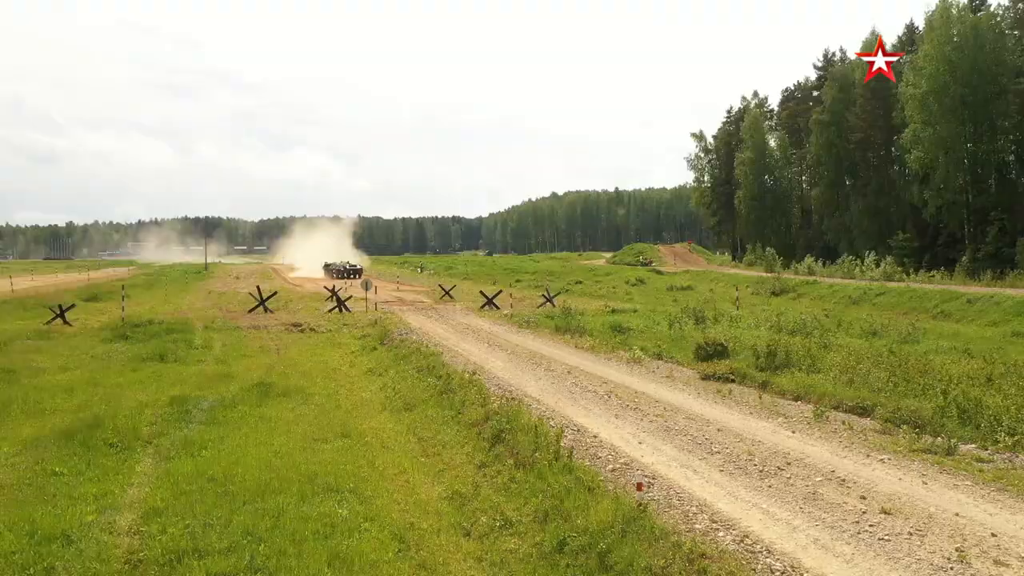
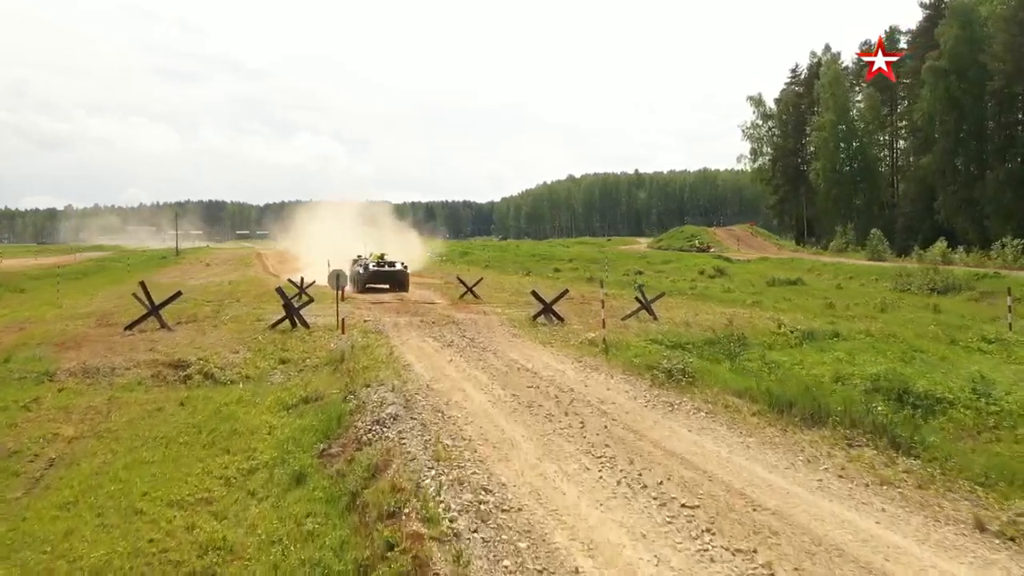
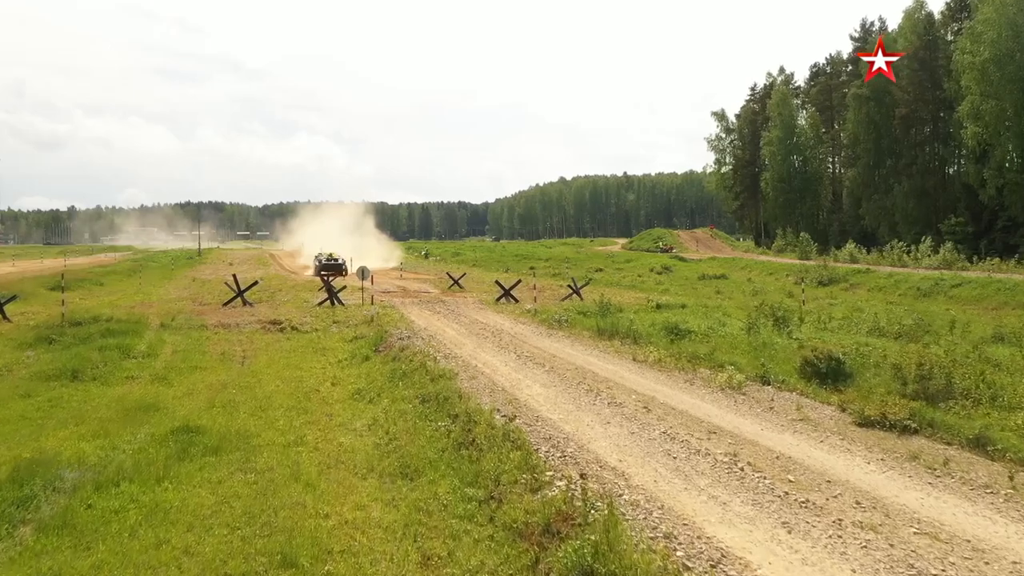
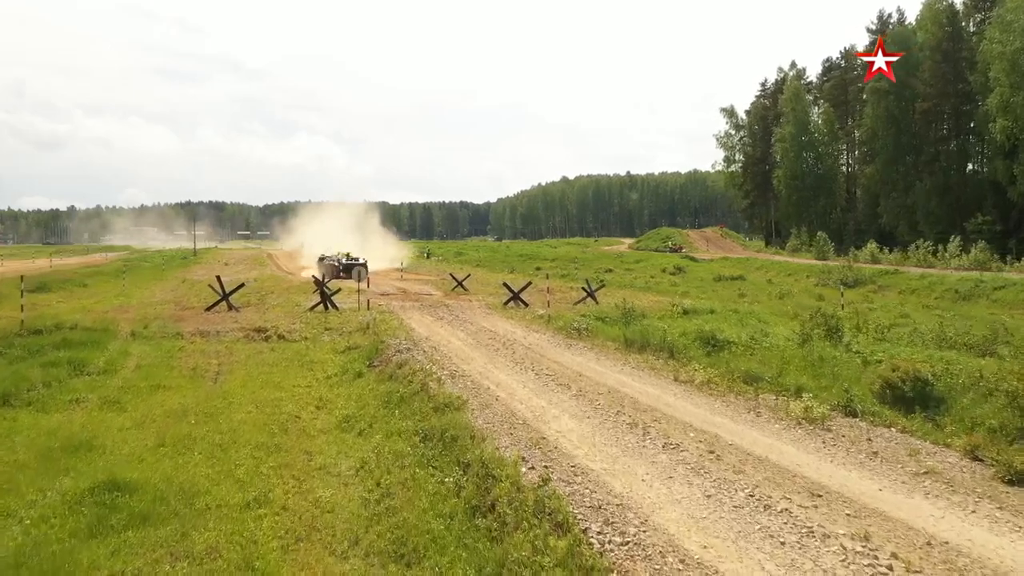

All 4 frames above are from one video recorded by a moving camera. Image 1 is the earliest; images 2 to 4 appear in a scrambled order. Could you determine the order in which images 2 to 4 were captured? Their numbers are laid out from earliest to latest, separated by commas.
3, 4, 2
